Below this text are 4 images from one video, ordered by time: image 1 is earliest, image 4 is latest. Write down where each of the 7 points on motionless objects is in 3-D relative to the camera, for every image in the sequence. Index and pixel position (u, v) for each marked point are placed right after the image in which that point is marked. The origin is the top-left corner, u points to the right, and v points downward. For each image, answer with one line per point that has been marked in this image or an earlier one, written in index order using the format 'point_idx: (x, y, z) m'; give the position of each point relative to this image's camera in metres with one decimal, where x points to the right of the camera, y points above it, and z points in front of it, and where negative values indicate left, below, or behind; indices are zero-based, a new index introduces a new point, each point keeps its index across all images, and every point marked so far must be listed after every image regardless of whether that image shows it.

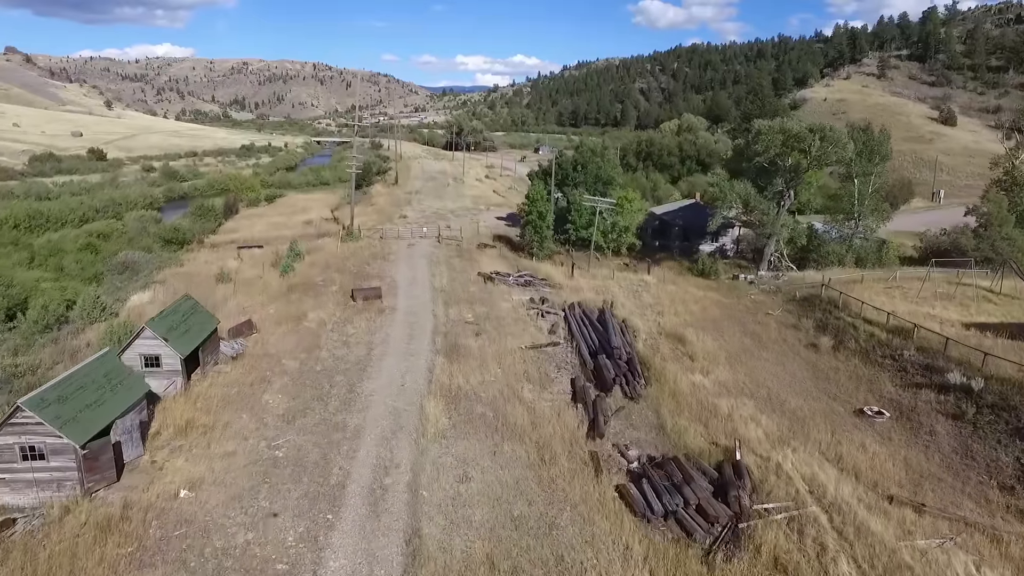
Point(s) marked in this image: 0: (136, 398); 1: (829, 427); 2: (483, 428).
0: (-8.5, -2.5, +13.2) m
1: (+8.1, -3.5, +14.8) m
2: (-0.7, -3.6, +14.9) m
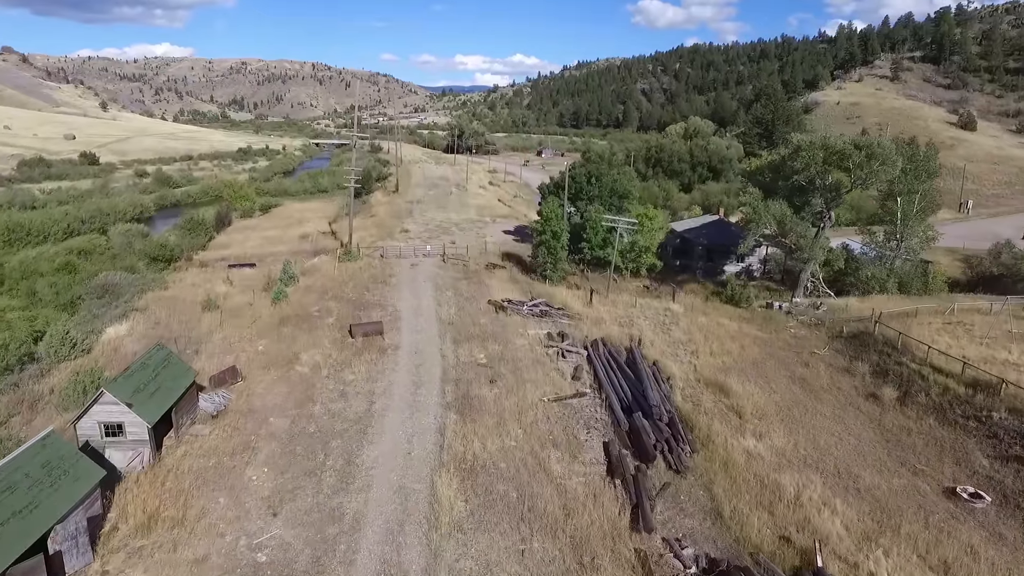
0: (-7.9, -3.8, +10.8) m
1: (+8.7, -4.9, +12.4) m
2: (-0.1, -4.9, +12.5) m
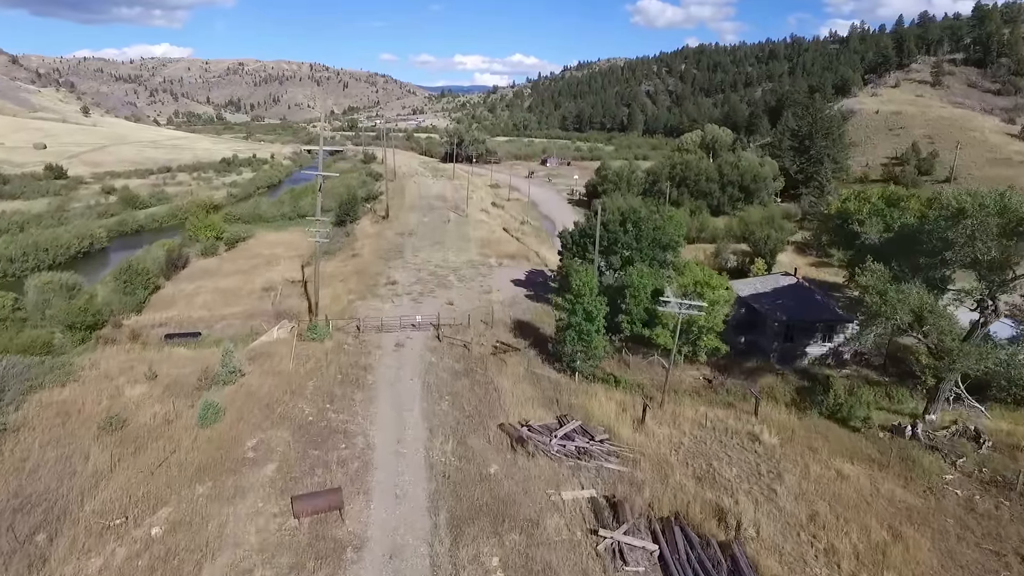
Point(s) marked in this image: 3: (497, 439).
0: (-7.2, -7.5, +3.1) m
1: (+9.4, -8.6, +4.6) m
2: (+0.6, -8.6, +4.8) m
3: (-0.5, -4.5, +17.7) m
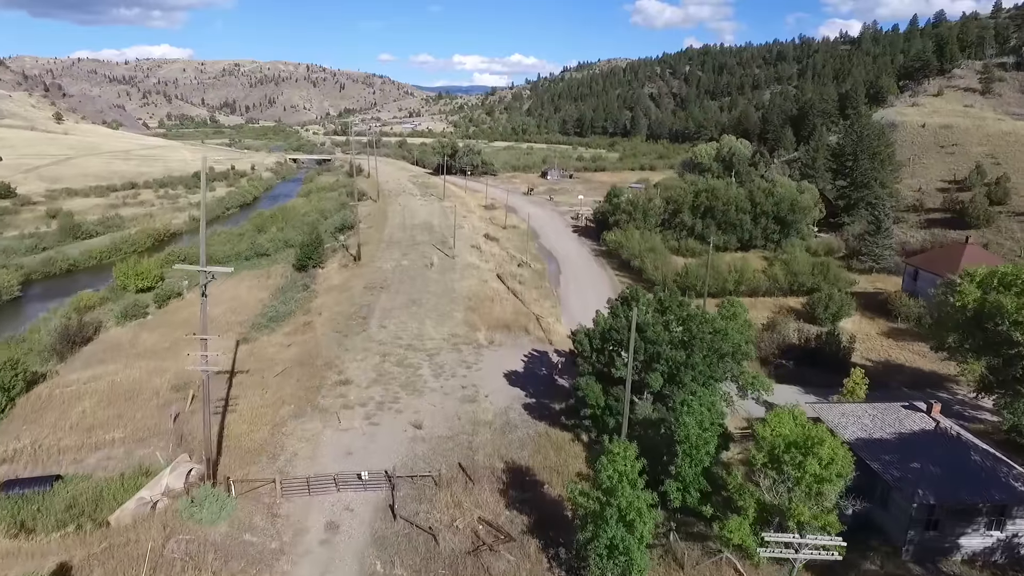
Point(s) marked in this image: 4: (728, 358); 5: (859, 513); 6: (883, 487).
0: (-7.4, -11.8, -5.6) m
1: (+9.2, -12.8, -4.0) m
2: (+0.4, -12.9, -3.9) m
3: (-0.8, -8.8, +9.1) m
4: (+7.1, -2.4, +18.8) m
5: (+10.1, -6.5, +16.6) m
6: (+10.4, -5.5, +15.9) m
